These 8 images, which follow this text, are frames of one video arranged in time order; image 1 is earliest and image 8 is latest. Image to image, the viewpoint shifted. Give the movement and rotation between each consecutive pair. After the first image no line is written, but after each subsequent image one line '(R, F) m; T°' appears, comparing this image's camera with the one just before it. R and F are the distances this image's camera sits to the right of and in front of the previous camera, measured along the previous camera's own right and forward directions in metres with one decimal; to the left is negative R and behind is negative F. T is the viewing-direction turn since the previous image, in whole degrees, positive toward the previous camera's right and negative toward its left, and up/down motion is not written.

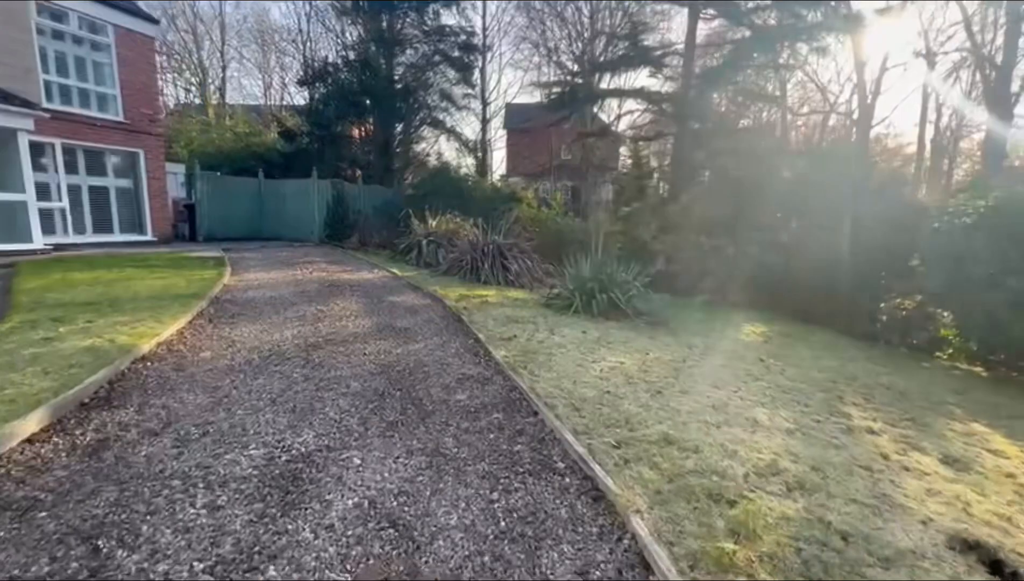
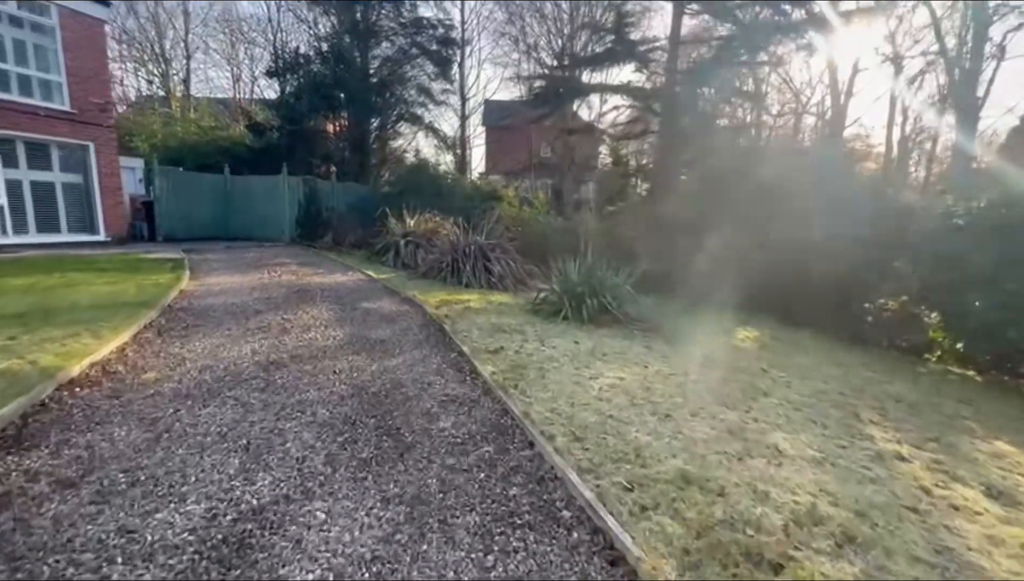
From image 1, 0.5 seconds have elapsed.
(-0.1, +0.4) m; +3°
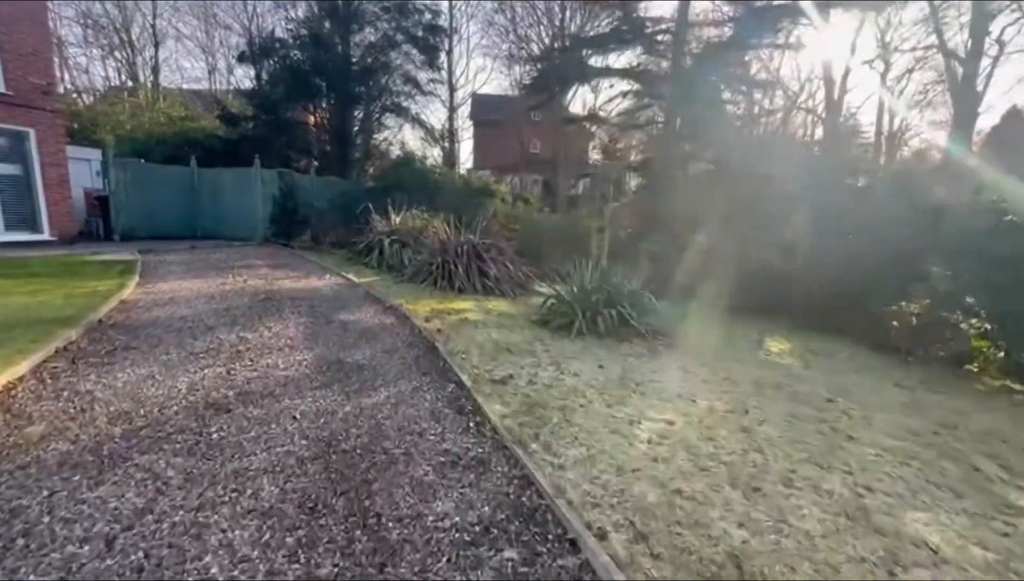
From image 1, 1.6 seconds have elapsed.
(-0.2, +0.9) m; +2°
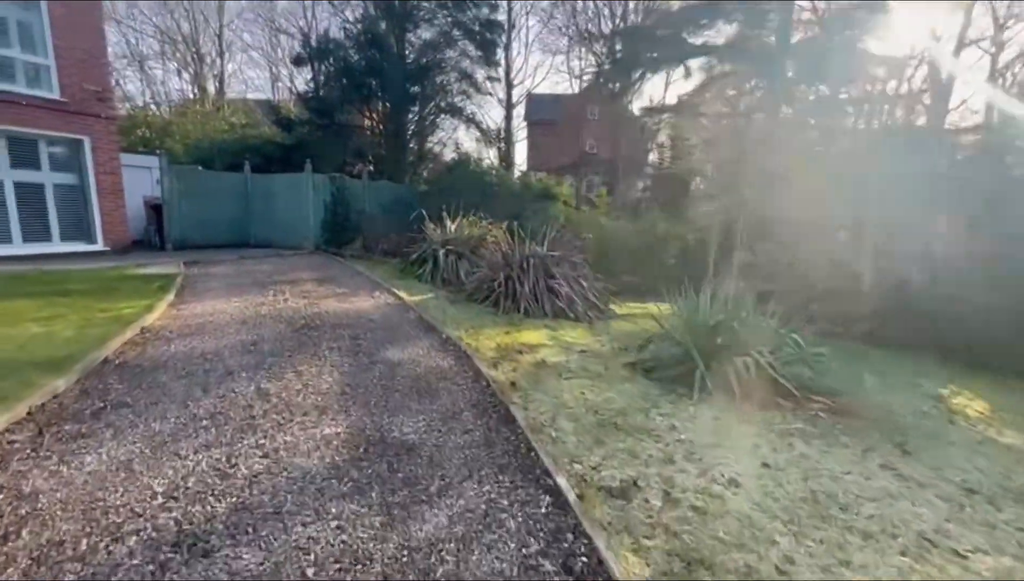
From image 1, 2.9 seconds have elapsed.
(-0.4, +1.2) m; -6°
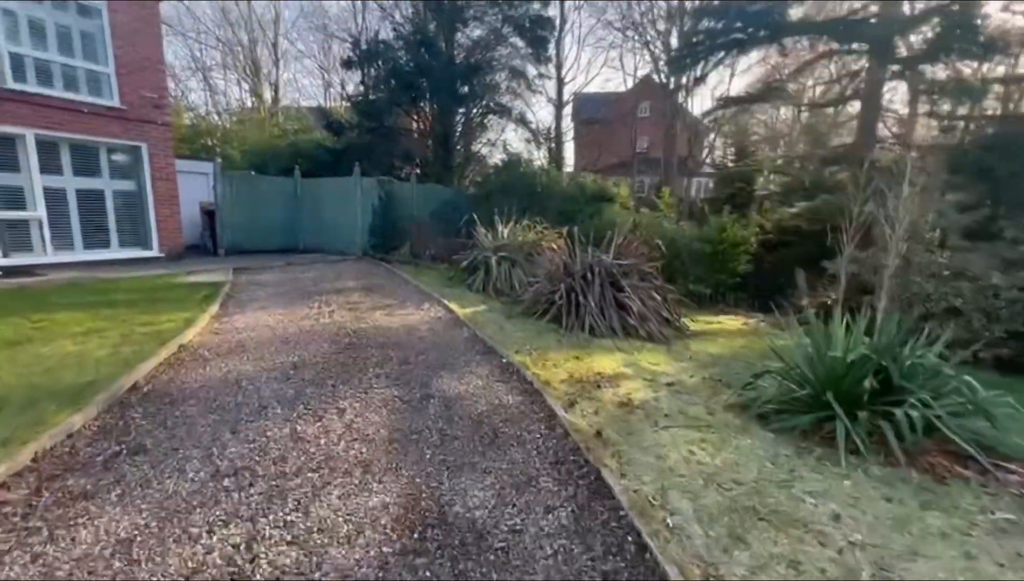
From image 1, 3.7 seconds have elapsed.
(-0.3, +0.7) m; -5°
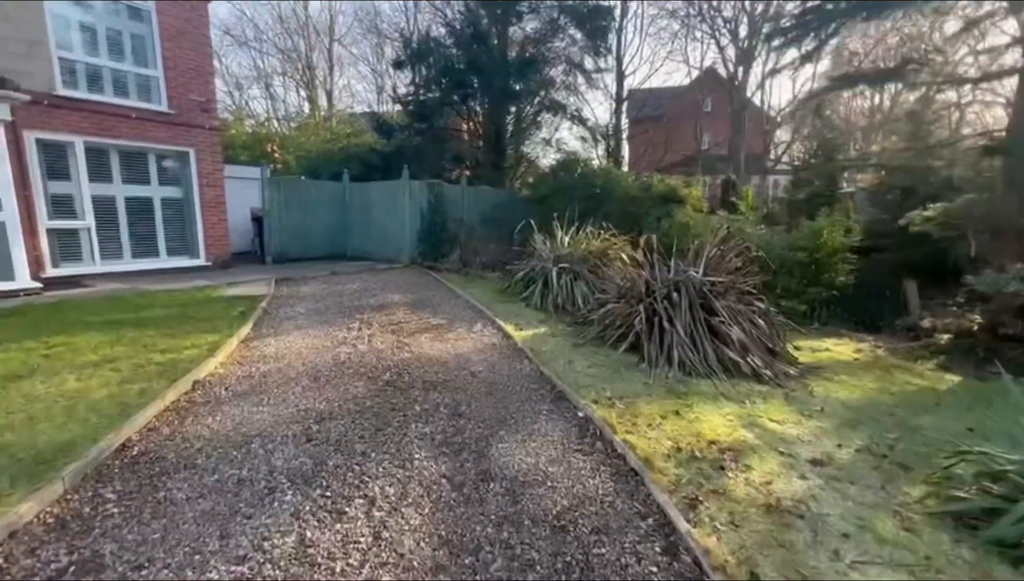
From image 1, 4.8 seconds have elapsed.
(-0.2, +0.9) m; -6°
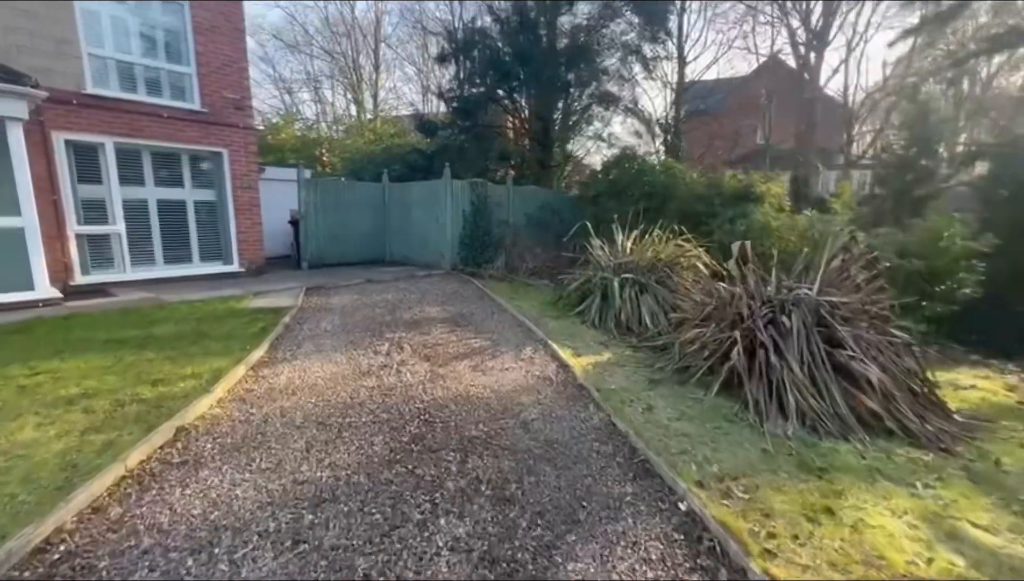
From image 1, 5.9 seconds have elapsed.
(-0.2, +1.0) m; -5°
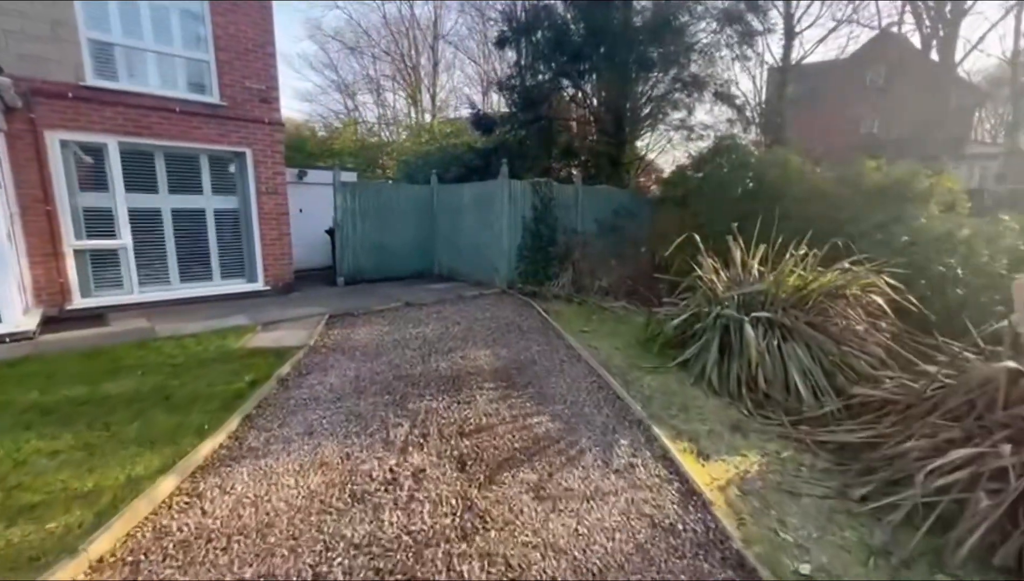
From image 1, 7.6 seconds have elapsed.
(-0.2, +1.7) m; -7°
